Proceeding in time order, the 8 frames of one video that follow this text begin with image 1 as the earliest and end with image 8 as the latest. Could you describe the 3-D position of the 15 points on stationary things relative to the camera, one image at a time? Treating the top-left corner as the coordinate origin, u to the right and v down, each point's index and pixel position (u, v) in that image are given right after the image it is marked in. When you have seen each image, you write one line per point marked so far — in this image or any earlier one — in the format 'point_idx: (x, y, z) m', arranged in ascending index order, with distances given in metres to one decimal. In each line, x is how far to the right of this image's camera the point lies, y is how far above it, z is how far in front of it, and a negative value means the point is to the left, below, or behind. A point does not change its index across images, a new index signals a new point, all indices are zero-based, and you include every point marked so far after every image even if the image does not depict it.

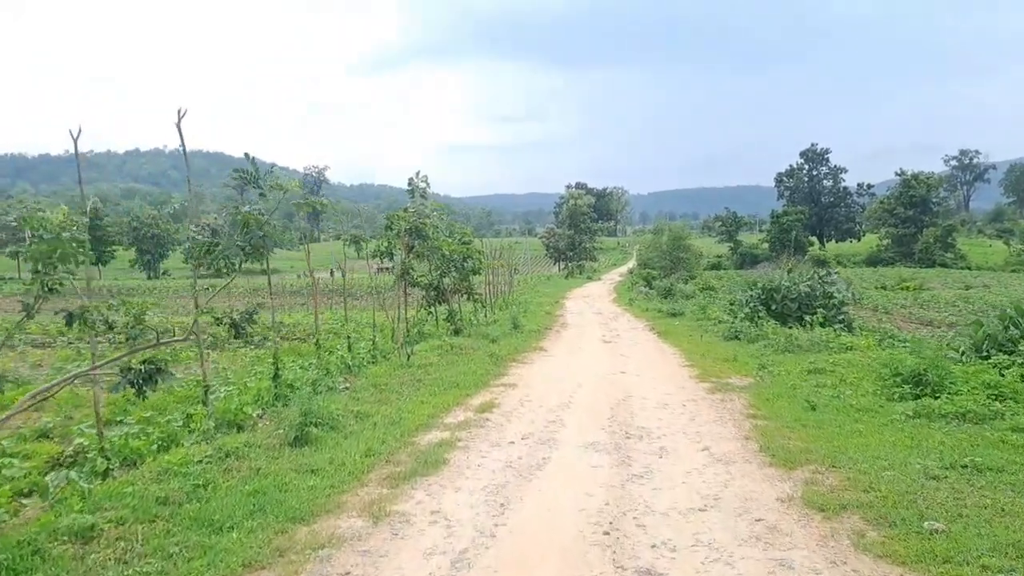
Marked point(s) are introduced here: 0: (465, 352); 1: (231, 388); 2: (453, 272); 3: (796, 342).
0: (-0.8, -1.1, +14.6) m
1: (-3.6, -1.3, +10.5) m
2: (-1.2, +0.3, +18.1) m
3: (+4.7, -0.9, +13.8) m
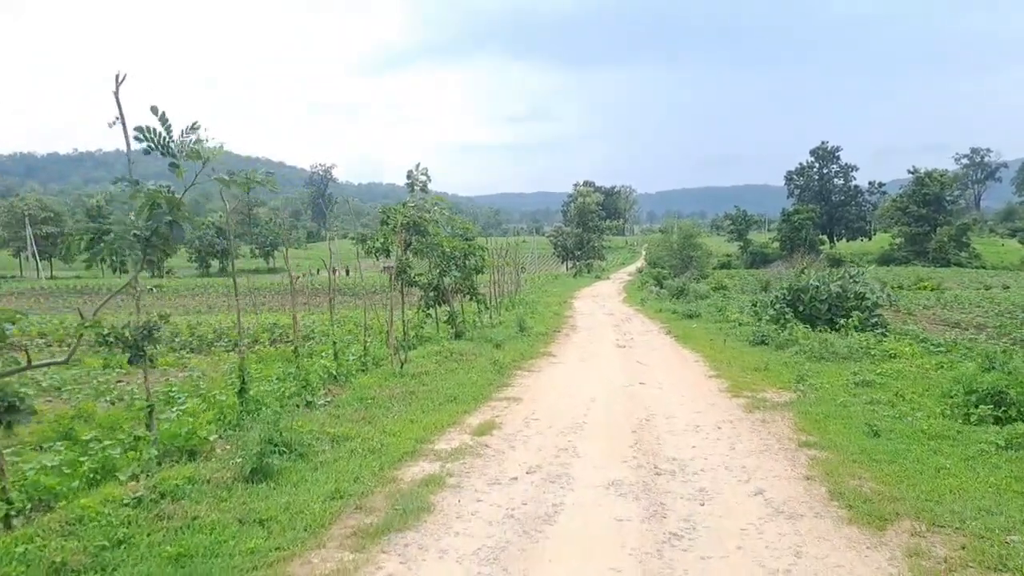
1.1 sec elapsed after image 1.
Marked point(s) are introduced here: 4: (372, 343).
0: (-0.7, -1.1, +13.2) m
1: (-3.5, -1.3, +9.2) m
2: (-1.1, +0.3, +16.8) m
3: (+4.8, -0.9, +12.4) m
4: (-2.5, -1.0, +14.7) m
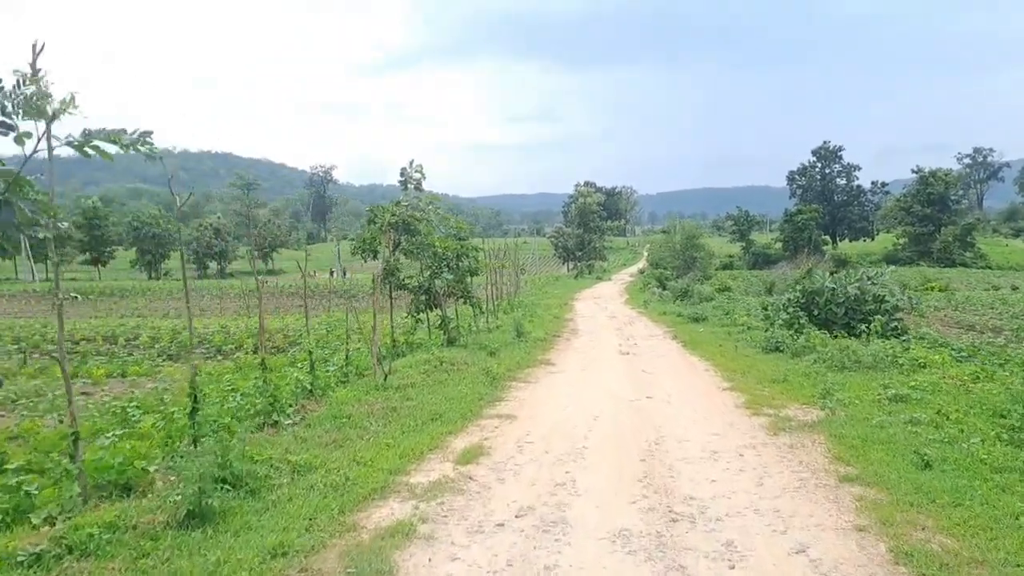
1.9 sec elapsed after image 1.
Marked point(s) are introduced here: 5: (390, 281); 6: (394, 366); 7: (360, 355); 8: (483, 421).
0: (-0.8, -1.2, +12.2) m
1: (-3.6, -1.3, +8.2) m
2: (-1.1, +0.2, +15.8) m
3: (+4.7, -1.0, +11.4) m
4: (-2.6, -1.0, +13.7) m
5: (-2.2, +0.1, +14.7) m
6: (-1.8, -1.2, +12.3) m
7: (-2.4, -1.0, +12.9) m
8: (-0.3, -1.4, +8.6) m
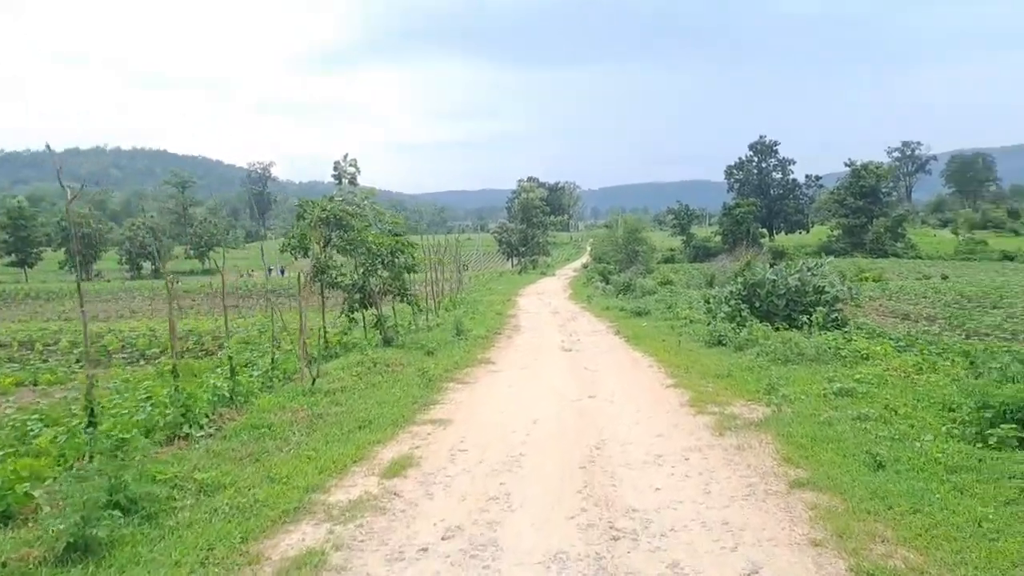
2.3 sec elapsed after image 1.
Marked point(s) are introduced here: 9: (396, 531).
0: (-1.7, -1.1, +11.6) m
1: (-4.2, -1.4, +7.5) m
2: (-2.3, +0.2, +15.2) m
3: (+3.9, -0.8, +11.2) m
4: (-3.5, -1.0, +13.0) m
5: (-3.2, +0.1, +14.0) m
6: (-2.7, -1.1, +11.7) m
7: (-3.3, -1.0, +12.2) m
8: (-0.9, -1.4, +8.1) m
9: (-0.7, -1.4, +4.8) m
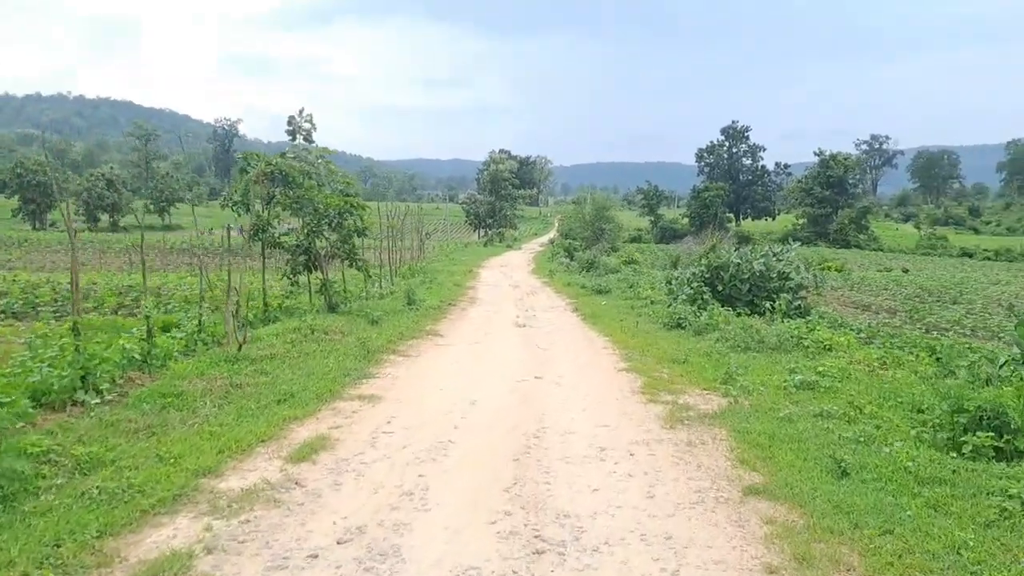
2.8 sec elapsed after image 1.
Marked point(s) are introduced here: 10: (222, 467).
0: (-2.4, -0.7, +10.9) m
1: (-4.7, -0.9, +6.6) m
2: (-3.0, +0.9, +14.3) m
3: (+3.2, -0.6, +10.7) m
4: (-4.3, -0.4, +12.1) m
5: (-4.0, +0.8, +13.2) m
6: (-3.4, -0.6, +10.9) m
7: (-4.0, -0.4, +11.3) m
8: (-1.5, -1.0, +7.4) m
9: (-1.1, -1.2, +4.1) m
10: (-1.8, -1.1, +5.2) m
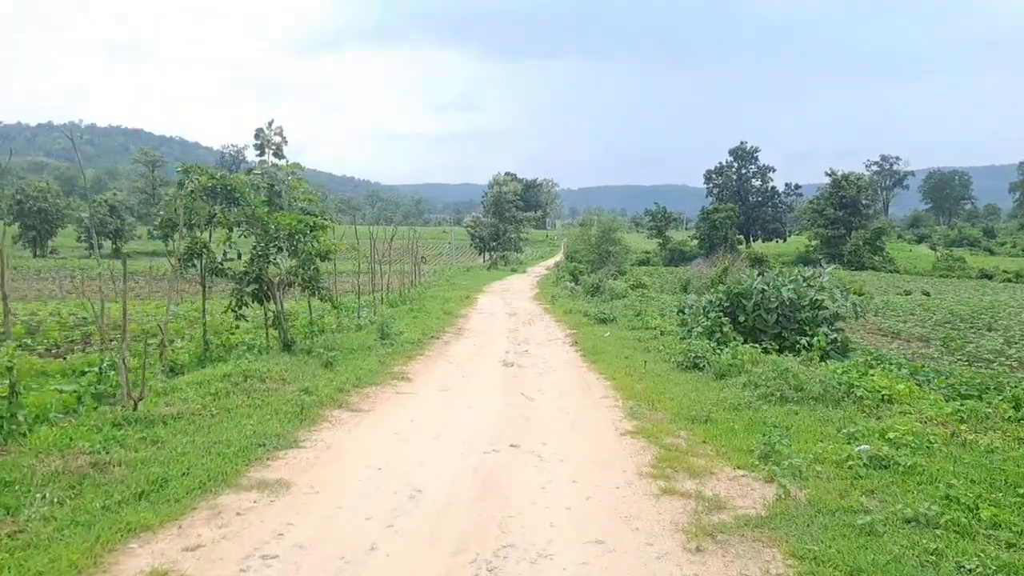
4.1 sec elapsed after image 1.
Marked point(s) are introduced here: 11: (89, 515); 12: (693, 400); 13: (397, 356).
0: (-2.6, -1.1, +8.8) m
1: (-5.0, -1.2, +4.6) m
2: (-3.2, +0.4, +12.3) m
3: (+2.9, -1.0, +8.5) m
4: (-4.5, -0.9, +10.1) m
5: (-4.2, +0.3, +11.1) m
6: (-3.6, -1.0, +8.8) m
7: (-4.2, -0.9, +9.3) m
8: (-1.8, -1.3, +5.3) m
9: (-1.4, -1.4, +2.0) m
10: (-2.1, -1.3, +3.1) m
11: (-2.4, -1.3, +4.8) m
12: (+1.8, -1.1, +8.5) m
13: (-1.7, -1.0, +12.3) m
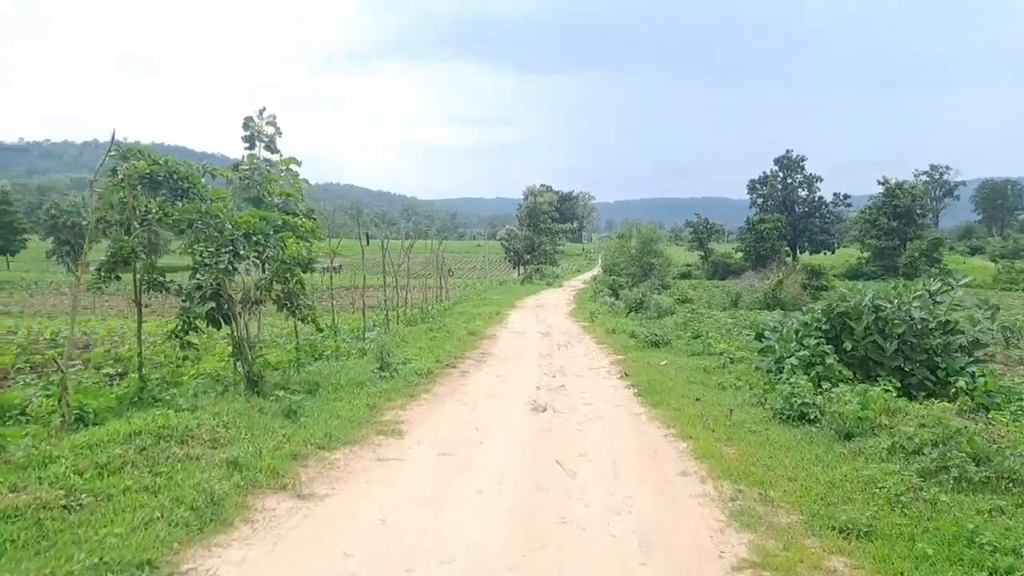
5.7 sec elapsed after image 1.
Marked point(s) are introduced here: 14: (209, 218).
0: (-2.4, -1.2, +6.0) m
1: (-5.0, -1.3, +1.9) m
2: (-2.9, +0.2, +9.6) m
3: (+3.2, -1.1, +5.5) m
4: (-4.2, -1.0, +7.4) m
5: (-3.8, +0.1, +8.4) m
6: (-3.3, -1.2, +6.1) m
7: (-4.0, -1.0, +6.6) m
8: (-1.7, -1.4, +2.4) m
9: (-1.5, -1.4, -0.8) m
10: (-2.1, -1.4, +0.3) m
11: (-2.3, -1.4, +2.0) m
12: (+2.0, -1.3, +5.5) m
13: (-1.3, -1.2, +9.5) m
14: (-3.2, +0.7, +8.7) m
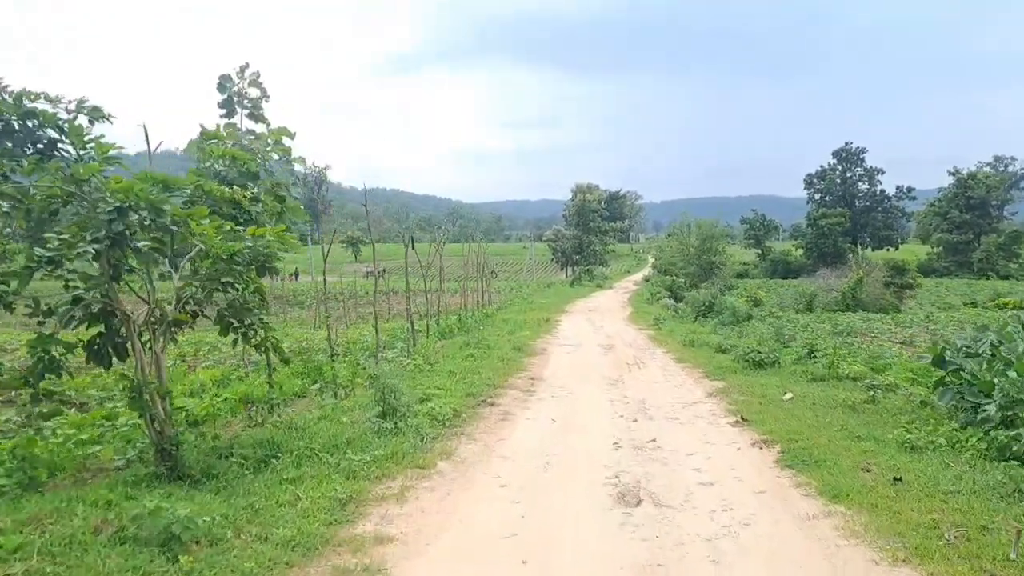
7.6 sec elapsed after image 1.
0: (-2.1, -1.3, +2.6) m
1: (-4.9, -1.4, -1.4) m
2: (-2.4, +0.1, +6.1) m
3: (+3.4, -1.1, +1.8) m
4: (-3.8, -1.1, +4.0) m
5: (-3.4, 0.0, +5.1) m
6: (-3.0, -1.2, +2.7) m
7: (-3.6, -1.1, +3.2) m
8: (-1.6, -1.5, -1.0) m
9: (-1.6, -1.5, -4.3) m
10: (-2.1, -1.5, -3.2) m
11: (-2.3, -1.4, -1.5) m
12: (+2.3, -1.3, +1.8) m
13: (-0.8, -1.3, +6.0) m
14: (-2.8, +0.6, +5.3) m
